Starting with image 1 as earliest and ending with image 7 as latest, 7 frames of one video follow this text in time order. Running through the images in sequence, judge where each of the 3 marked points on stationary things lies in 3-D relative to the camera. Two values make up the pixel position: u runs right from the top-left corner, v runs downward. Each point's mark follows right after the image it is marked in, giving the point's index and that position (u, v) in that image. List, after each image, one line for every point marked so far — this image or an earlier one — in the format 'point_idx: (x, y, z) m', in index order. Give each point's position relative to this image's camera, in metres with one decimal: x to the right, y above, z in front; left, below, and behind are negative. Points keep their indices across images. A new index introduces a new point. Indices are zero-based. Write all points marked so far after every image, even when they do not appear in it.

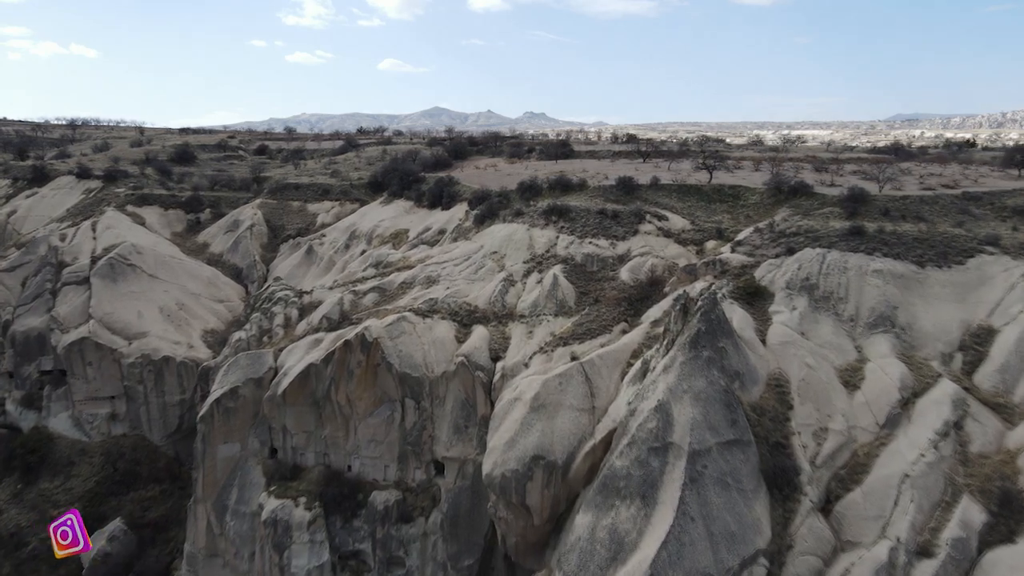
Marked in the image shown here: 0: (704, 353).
0: (+2.8, -1.0, +15.7) m
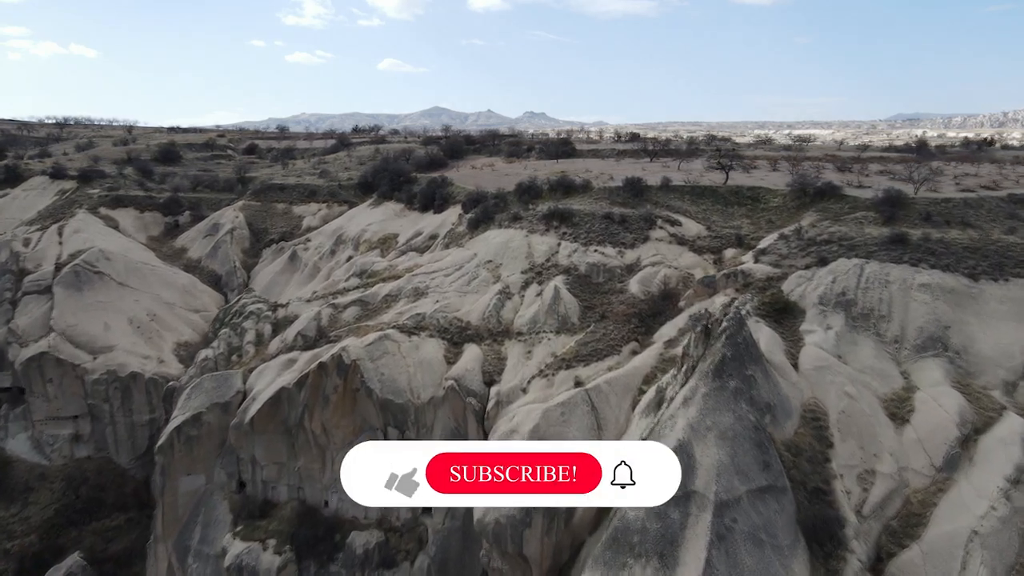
0: (+2.8, -1.2, +13.5) m
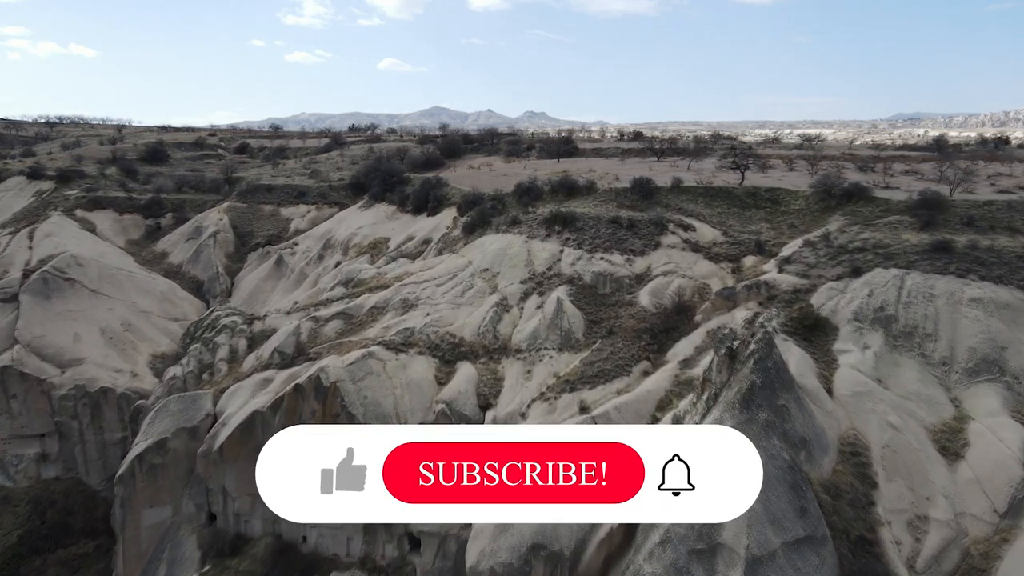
0: (+2.7, -1.4, +11.7) m
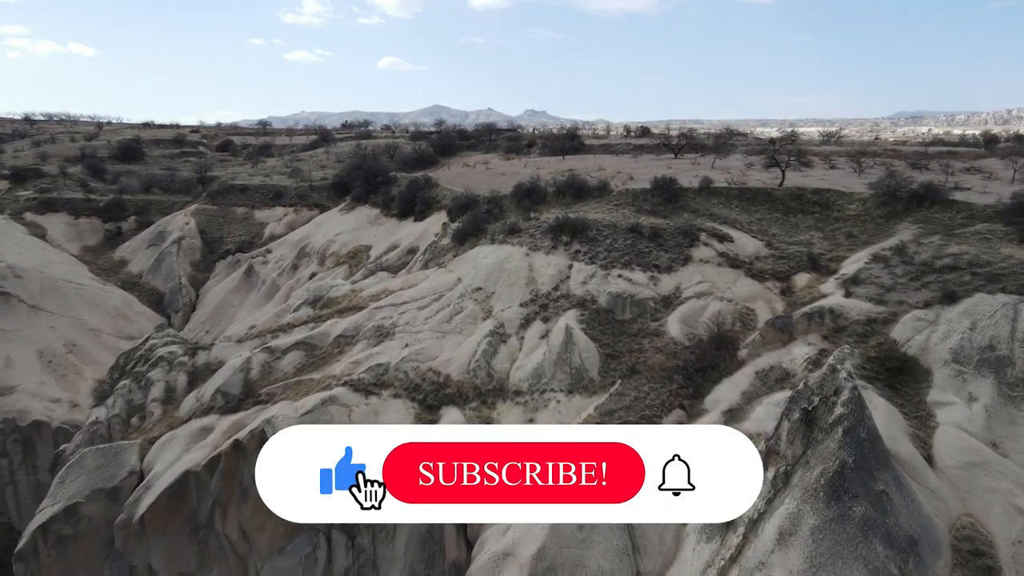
0: (+2.7, -1.8, +8.4) m
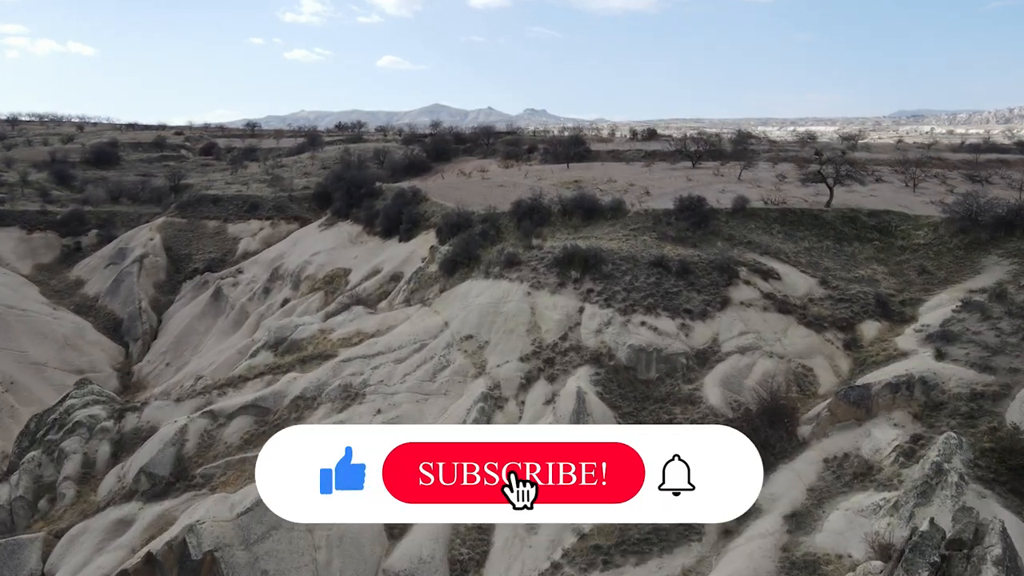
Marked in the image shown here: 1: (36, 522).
0: (+2.7, -2.3, +5.6) m
1: (-5.2, -2.5, +11.6) m
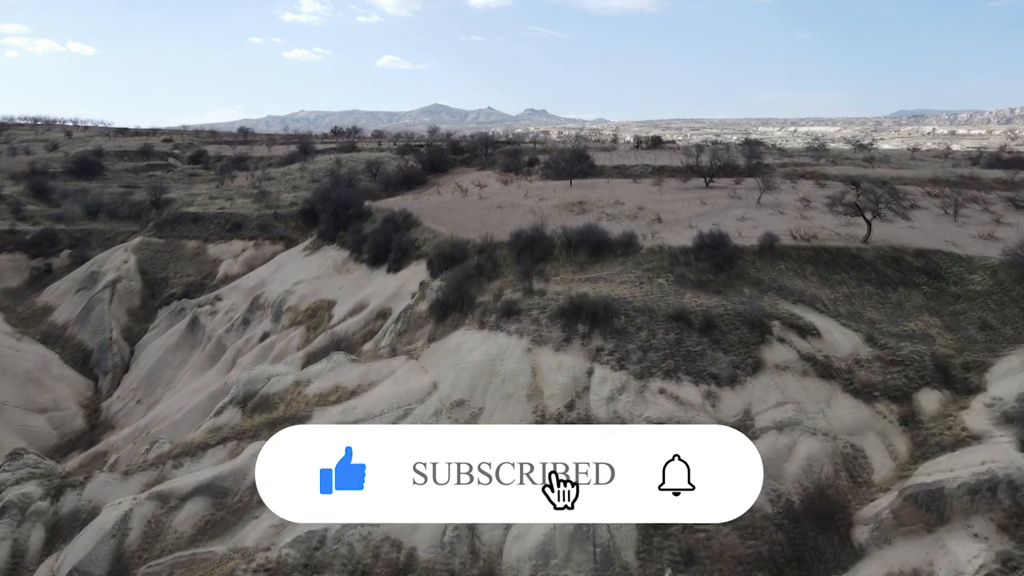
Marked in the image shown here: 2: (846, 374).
0: (+2.7, -2.9, +3.8) m
1: (-5.2, -3.1, +9.9) m
2: (+3.3, -0.9, +10.5) m
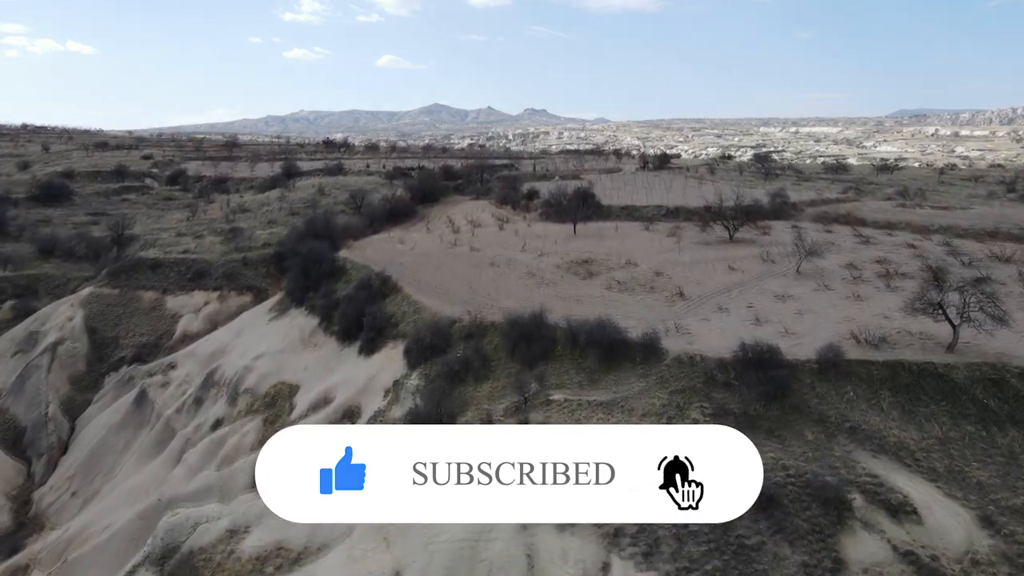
0: (+2.6, -4.2, +0.9) m
1: (-5.3, -4.4, +7.0) m
2: (+3.2, -2.1, +7.6) m
